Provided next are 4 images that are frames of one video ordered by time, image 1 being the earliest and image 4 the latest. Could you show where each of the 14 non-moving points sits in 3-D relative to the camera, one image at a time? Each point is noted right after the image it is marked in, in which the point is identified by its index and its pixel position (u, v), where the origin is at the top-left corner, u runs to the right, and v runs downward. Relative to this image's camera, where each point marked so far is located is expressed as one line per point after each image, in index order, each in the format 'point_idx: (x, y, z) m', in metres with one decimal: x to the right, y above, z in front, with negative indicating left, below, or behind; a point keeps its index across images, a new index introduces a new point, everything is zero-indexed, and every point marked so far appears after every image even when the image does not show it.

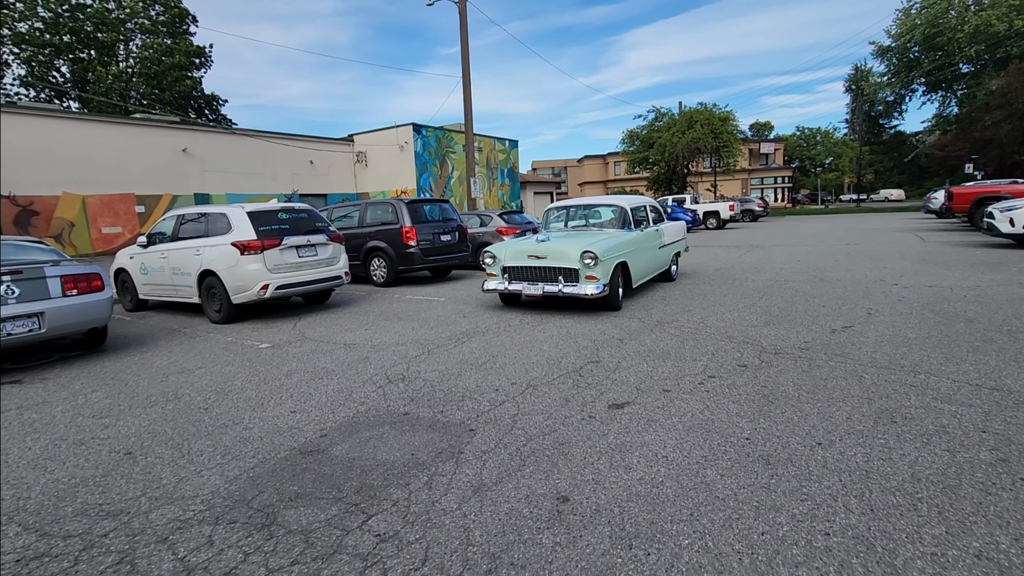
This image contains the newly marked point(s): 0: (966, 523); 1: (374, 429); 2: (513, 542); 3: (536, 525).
0: (+2.3, -1.2, +2.6) m
1: (-1.1, -1.1, +4.1) m
2: (0.0, -1.3, +2.6) m
3: (+0.1, -1.3, +2.8) m
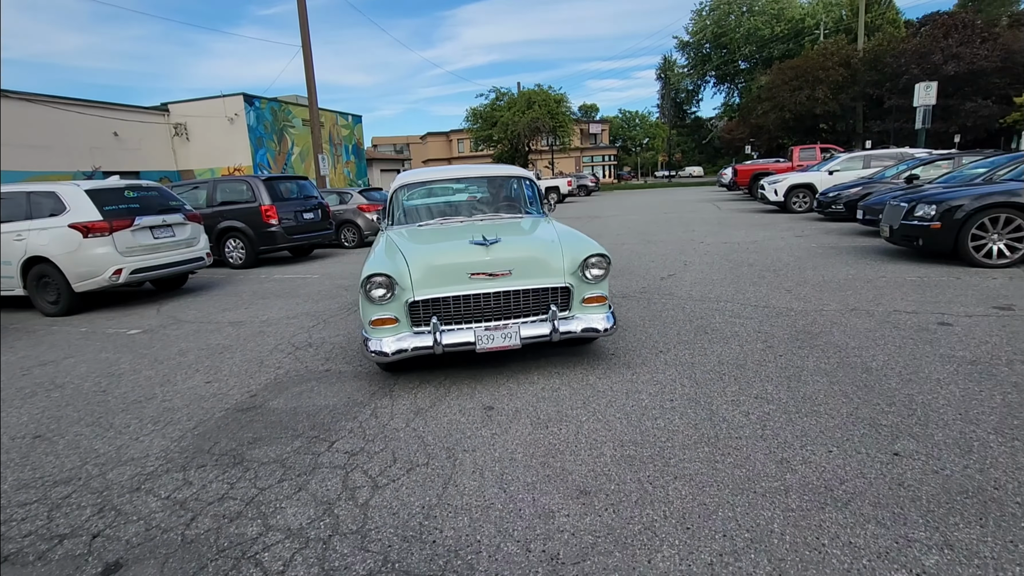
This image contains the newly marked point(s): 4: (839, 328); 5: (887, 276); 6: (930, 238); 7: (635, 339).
0: (+1.8, -0.7, +4.0) m
1: (-1.8, -0.8, +4.5) m
2: (-0.3, -1.0, +3.4) m
3: (-0.3, -0.9, +3.6) m
4: (+3.2, -0.4, +5.1) m
5: (+5.2, +0.2, +7.1) m
6: (+5.9, +0.7, +7.3) m
7: (+1.2, -0.5, +5.1) m
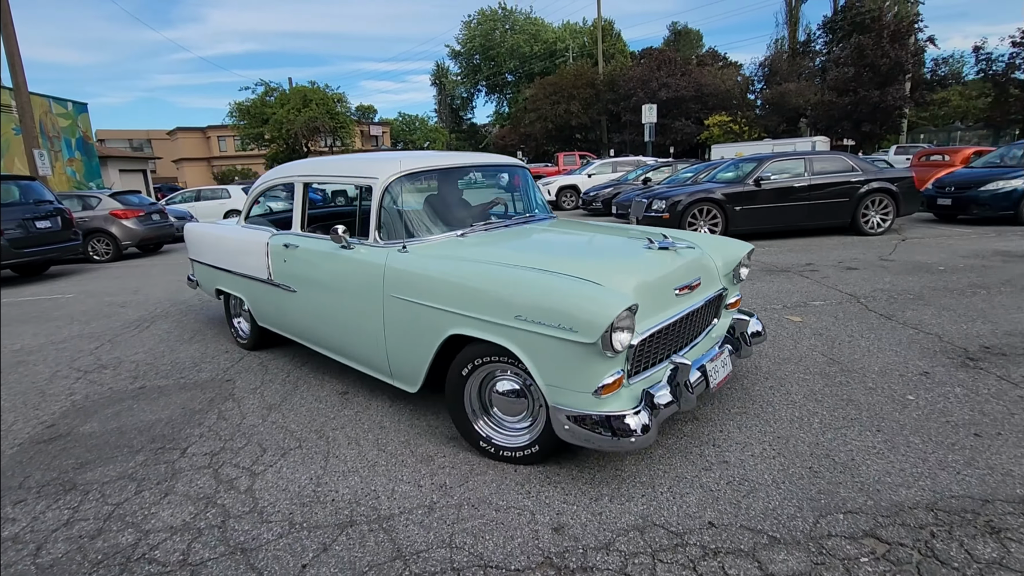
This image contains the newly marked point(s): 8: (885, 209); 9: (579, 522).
0: (+0.4, -0.5, +5.0) m
1: (-3.1, -0.9, +4.0) m
2: (-1.3, -0.9, +3.6) m
3: (-1.3, -0.9, +3.8) m
4: (+1.3, -0.1, +6.5) m
5: (+2.2, +0.6, +9.1) m
6: (+2.8, +1.2, +9.6) m
7: (-0.6, -0.4, +5.8) m
8: (+7.0, +1.5, +9.7) m
9: (+0.3, -1.1, +2.4) m
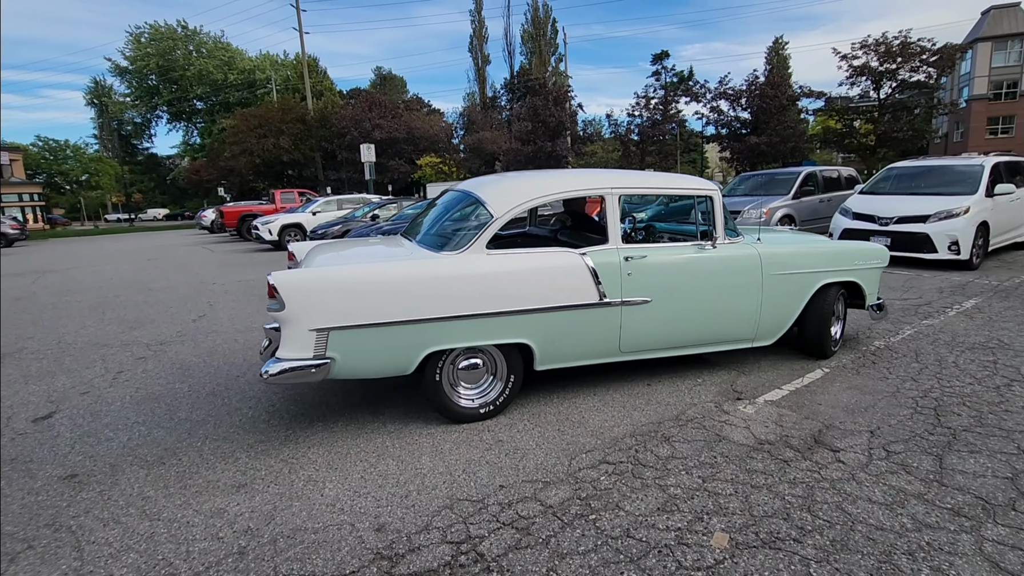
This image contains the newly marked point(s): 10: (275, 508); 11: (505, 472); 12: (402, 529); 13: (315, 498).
0: (-1.8, -0.8, +5.0) m
1: (-4.3, -1.4, +2.4) m
2: (-2.6, -1.3, +2.9) m
3: (-2.7, -1.2, +3.1) m
4: (-1.9, -0.5, +6.8) m
5: (-2.4, 0.0, +9.6) m
6: (-2.2, +0.6, +10.3) m
7: (-3.1, -0.9, +5.2) m
8: (+1.4, +1.3, +12.5) m
9: (-0.6, -1.2, +2.7) m
10: (-1.3, -1.2, +2.8) m
11: (0.0, -1.1, +3.1) m
12: (-0.6, -1.2, +2.6) m
13: (-1.1, -1.2, +2.9) m
